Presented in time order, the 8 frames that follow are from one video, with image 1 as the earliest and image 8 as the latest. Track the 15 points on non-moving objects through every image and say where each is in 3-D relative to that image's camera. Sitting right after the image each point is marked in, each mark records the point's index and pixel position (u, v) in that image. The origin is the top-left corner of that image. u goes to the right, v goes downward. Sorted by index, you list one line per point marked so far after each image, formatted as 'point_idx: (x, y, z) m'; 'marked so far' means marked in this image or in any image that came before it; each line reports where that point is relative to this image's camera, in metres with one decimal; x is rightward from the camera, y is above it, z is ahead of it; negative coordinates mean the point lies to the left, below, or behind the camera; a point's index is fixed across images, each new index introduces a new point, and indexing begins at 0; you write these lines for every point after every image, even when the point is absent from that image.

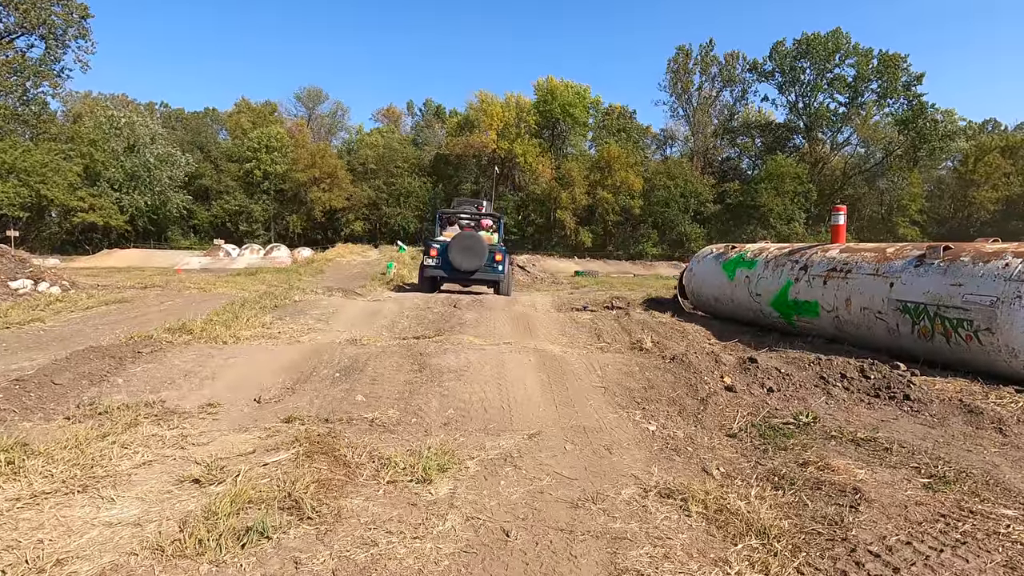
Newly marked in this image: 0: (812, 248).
0: (+4.7, +0.6, +8.2) m
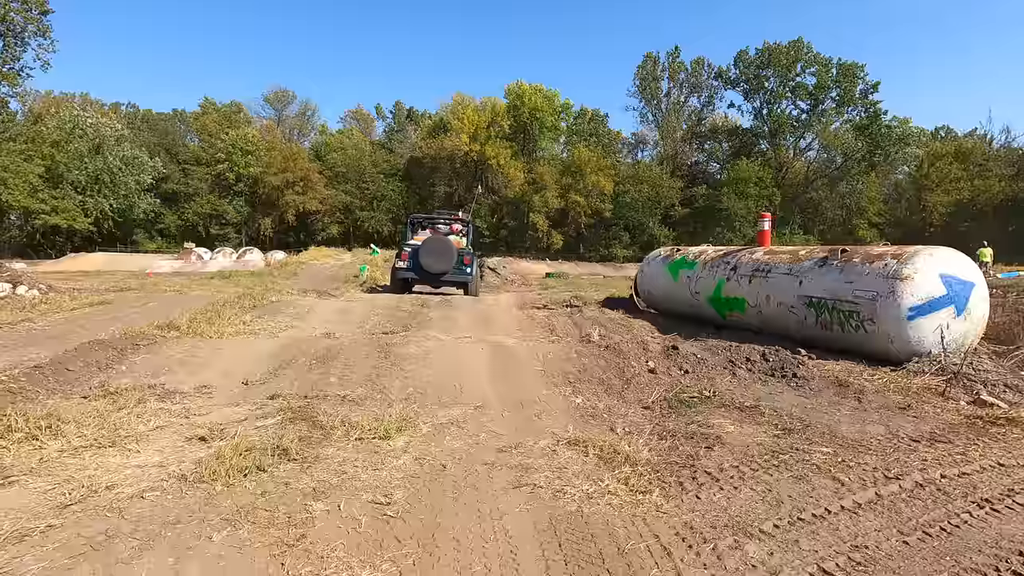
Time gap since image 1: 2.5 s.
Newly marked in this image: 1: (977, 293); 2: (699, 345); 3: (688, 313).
0: (+4.0, +0.6, +9.3) m
1: (+5.5, -0.1, +6.3) m
2: (+2.3, -0.7, +6.6) m
3: (+3.3, -0.5, +10.1) m
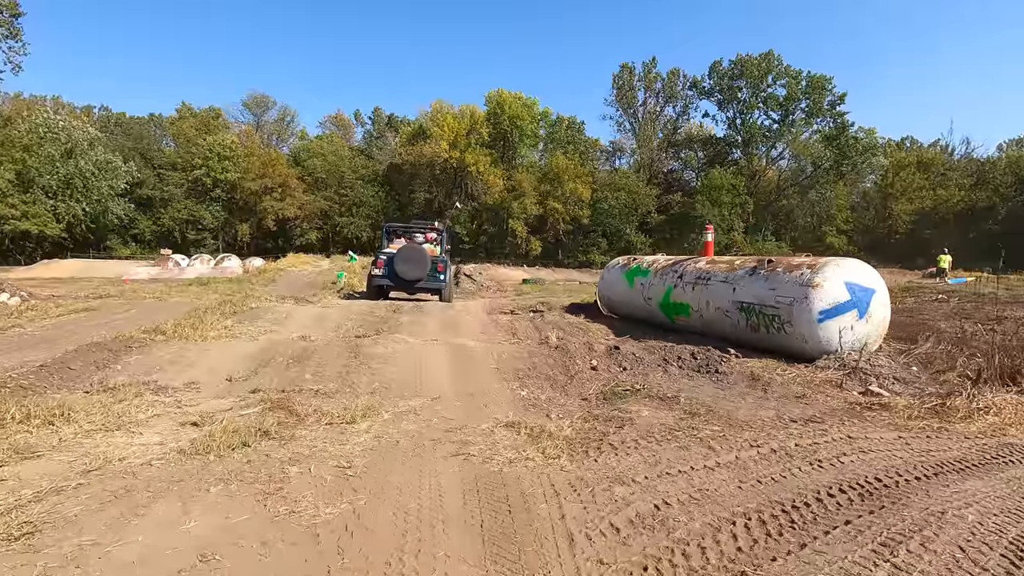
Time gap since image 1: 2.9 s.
0: (+3.4, +0.5, +10.1) m
1: (+5.0, -0.1, +7.3) m
2: (+1.8, -0.8, +7.4) m
3: (+2.6, -0.6, +10.9) m
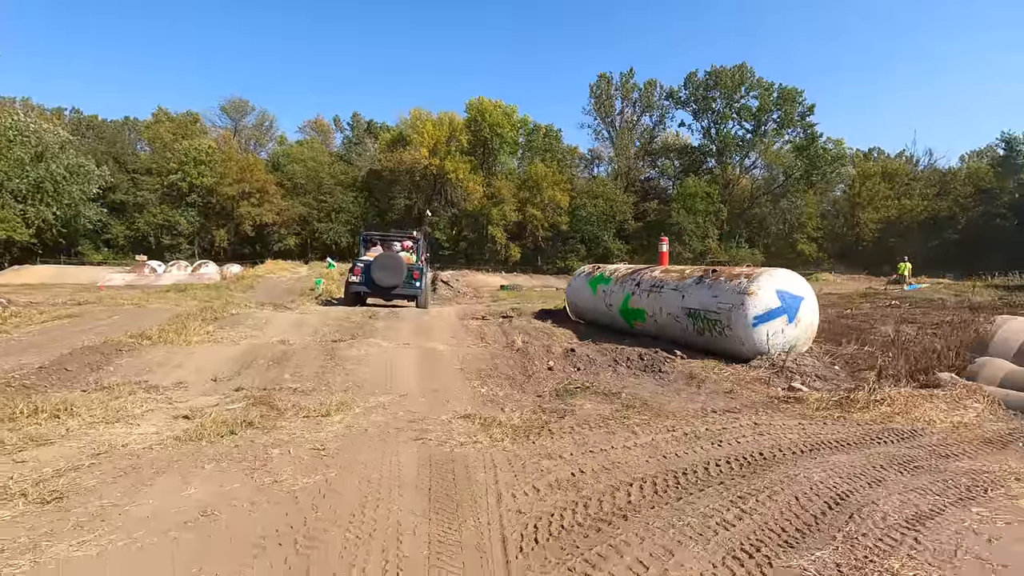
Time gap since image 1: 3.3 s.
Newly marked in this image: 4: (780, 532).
0: (+2.7, +0.4, +10.9) m
1: (+4.4, -0.3, +8.1) m
2: (+1.2, -0.9, +8.1) m
3: (+2.0, -0.7, +11.6) m
4: (+1.3, -1.2, +2.7) m
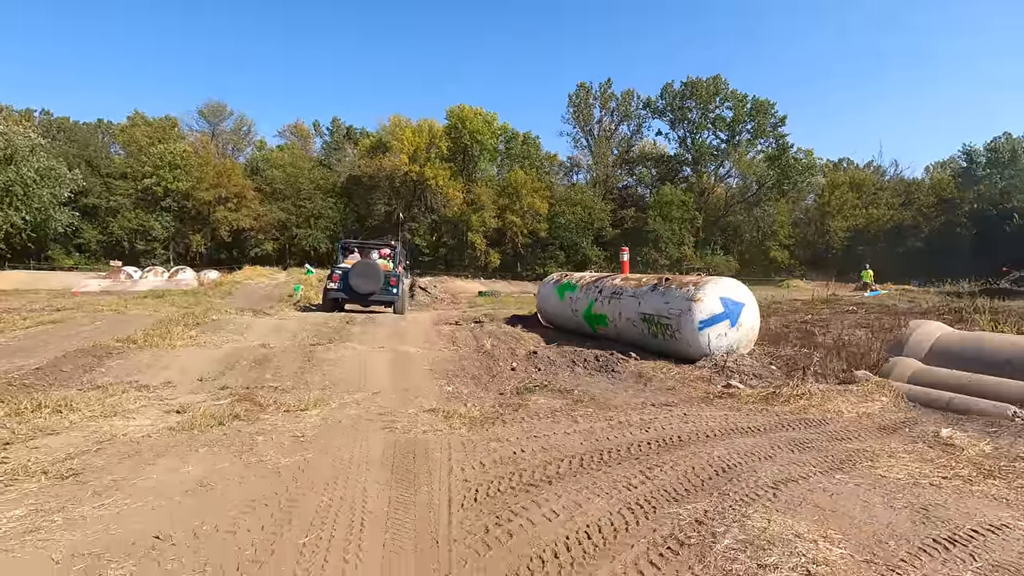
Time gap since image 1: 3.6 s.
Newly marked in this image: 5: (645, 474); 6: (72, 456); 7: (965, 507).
0: (+2.1, +0.2, +11.6) m
1: (+3.9, -0.4, +8.9) m
2: (+0.7, -1.0, +8.8) m
3: (+1.3, -0.9, +12.3) m
4: (+1.0, -1.3, +3.3) m
5: (+0.9, -1.3, +3.6) m
6: (-3.2, -1.2, +3.9) m
7: (+2.9, -1.4, +3.4) m
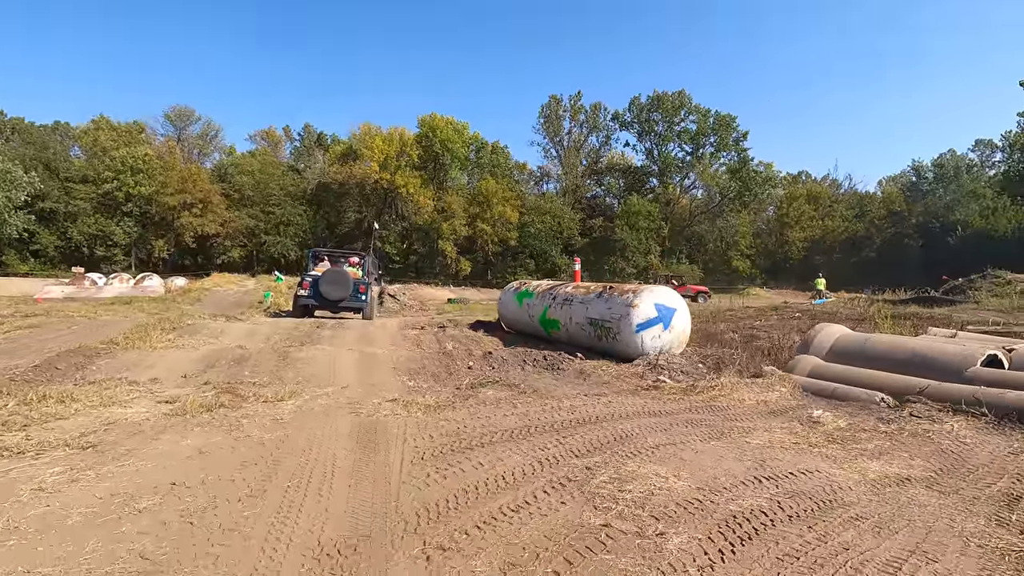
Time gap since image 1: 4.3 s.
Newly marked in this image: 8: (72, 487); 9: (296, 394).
0: (+1.2, +0.1, +12.7) m
1: (+3.1, -0.5, +10.0) m
2: (-0.1, -1.2, +9.7) m
3: (+0.4, -1.1, +13.3) m
4: (+0.5, -1.3, +4.3) m
5: (+0.4, -1.3, +4.6) m
6: (-3.8, -1.3, +4.7) m
7: (+2.4, -1.4, +4.5) m
8: (-2.8, -1.3, +3.4) m
9: (-2.7, -1.3, +6.7) m
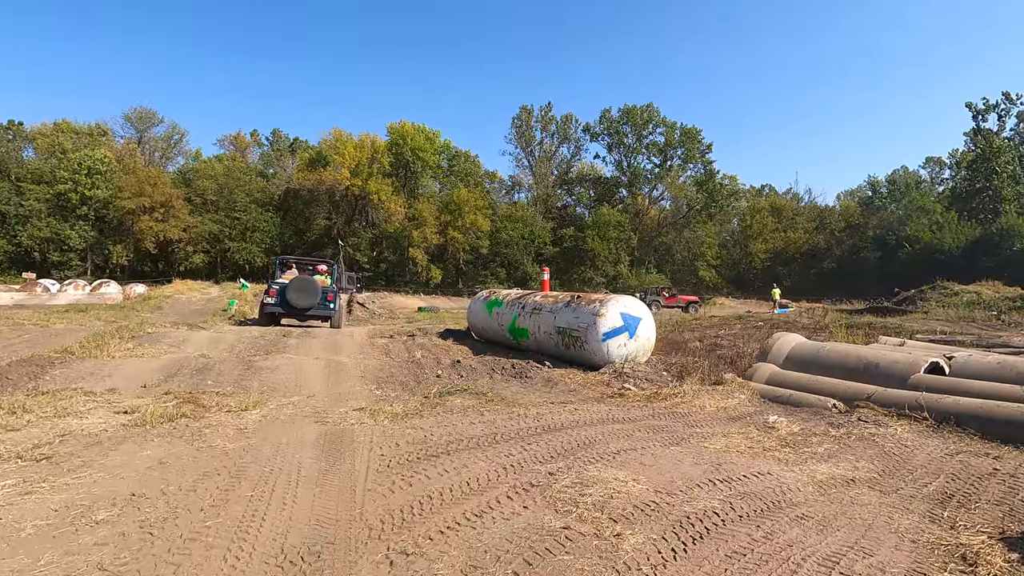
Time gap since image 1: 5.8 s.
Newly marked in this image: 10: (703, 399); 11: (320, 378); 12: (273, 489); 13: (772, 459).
0: (+0.5, -0.1, +12.8) m
1: (+2.5, -0.7, +10.3) m
2: (-0.6, -1.3, +9.8) m
3: (-0.4, -1.3, +13.4) m
4: (+0.2, -1.4, +4.4) m
5: (+0.1, -1.4, +4.7) m
6: (-4.0, -1.3, +4.6) m
7: (+2.1, -1.5, +4.7) m
8: (-3.1, -1.3, +3.4) m
9: (-3.1, -1.4, +6.6) m
10: (+2.7, -1.6, +7.7) m
11: (-2.9, -1.4, +8.1) m
12: (-1.6, -1.4, +3.7) m
13: (+2.4, -1.6, +4.9) m
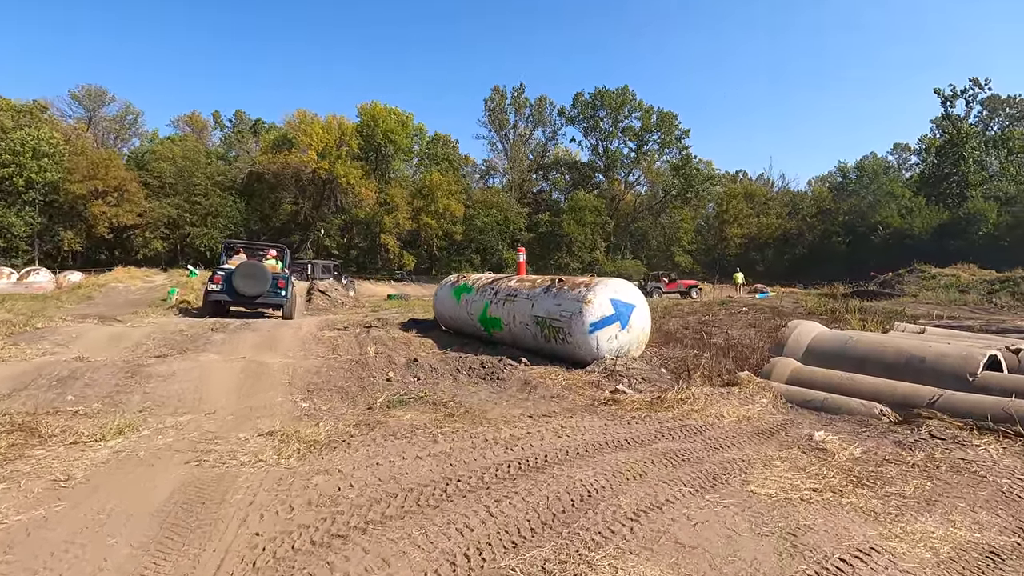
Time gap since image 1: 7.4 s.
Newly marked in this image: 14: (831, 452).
0: (-0.2, +0.2, +11.1) m
1: (+2.1, -0.4, +8.7) m
2: (-1.1, -1.1, +8.1) m
3: (-1.0, -0.9, +11.7) m
4: (0.0, -1.2, +2.7) m
5: (-0.1, -1.2, +3.0) m
6: (-4.3, -1.2, +2.7) m
7: (+1.8, -1.4, +3.1) m
8: (-3.2, -1.2, +1.5) m
9: (-3.4, -1.2, +4.8) m
10: (+2.4, -1.4, +6.1) m
11: (-3.3, -1.1, +6.2) m
12: (-1.8, -1.3, +1.9) m
13: (+2.1, -1.4, +3.3) m
14: (+2.7, -1.4, +4.6) m
